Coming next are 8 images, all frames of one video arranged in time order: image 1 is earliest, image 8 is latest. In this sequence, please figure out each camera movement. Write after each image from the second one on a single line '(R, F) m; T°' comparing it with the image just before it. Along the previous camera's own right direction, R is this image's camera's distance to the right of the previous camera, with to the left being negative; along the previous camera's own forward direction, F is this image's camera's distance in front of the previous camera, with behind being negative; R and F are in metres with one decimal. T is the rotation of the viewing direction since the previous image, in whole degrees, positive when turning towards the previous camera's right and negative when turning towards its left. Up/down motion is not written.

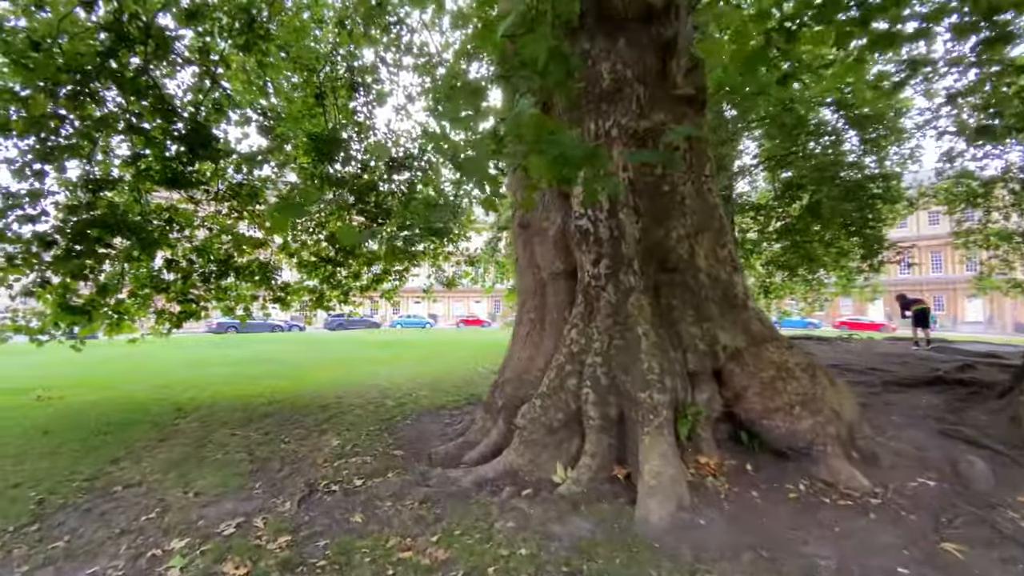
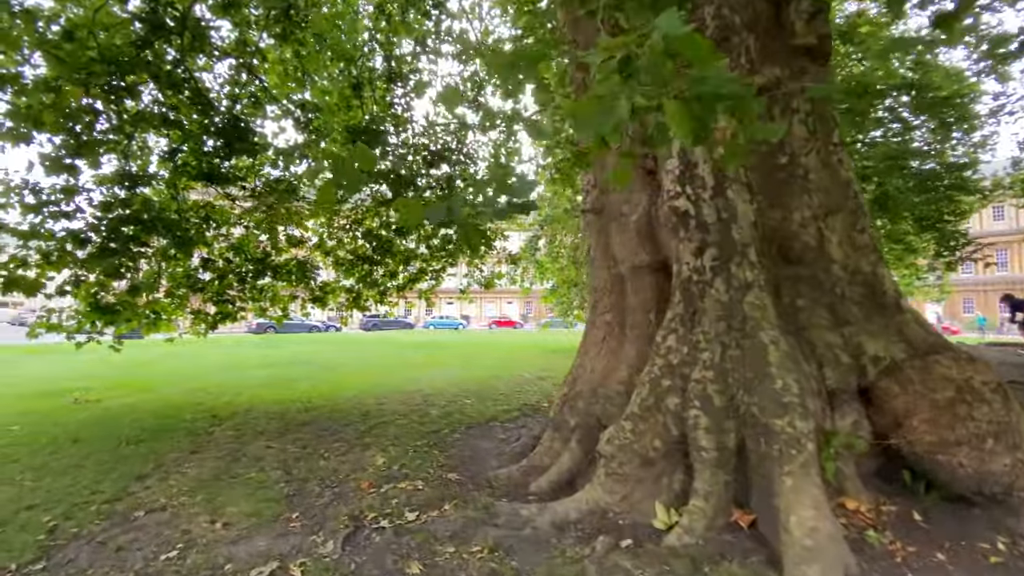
(-0.5, +0.9) m; -4°
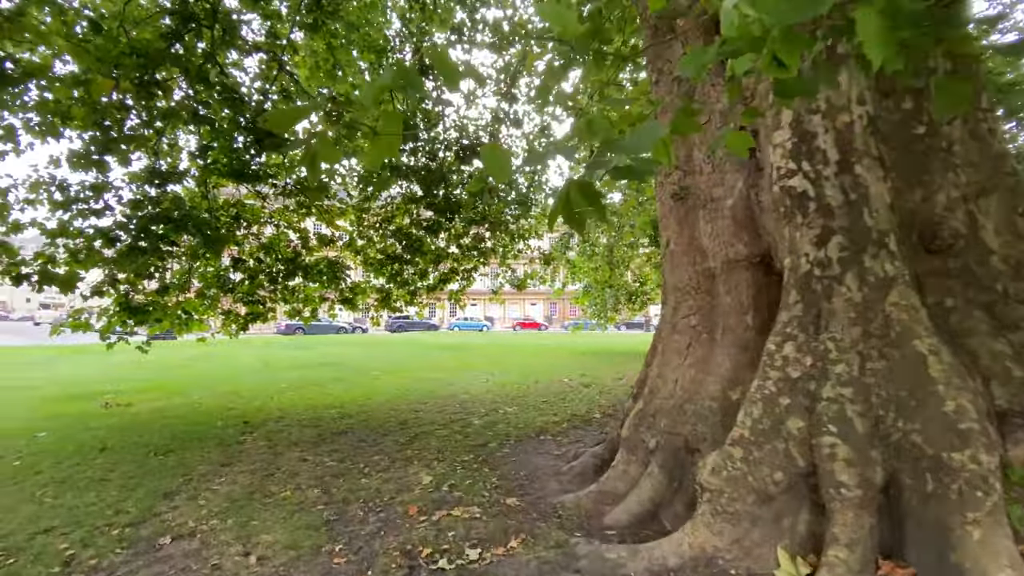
(-0.5, +0.6) m; -3°
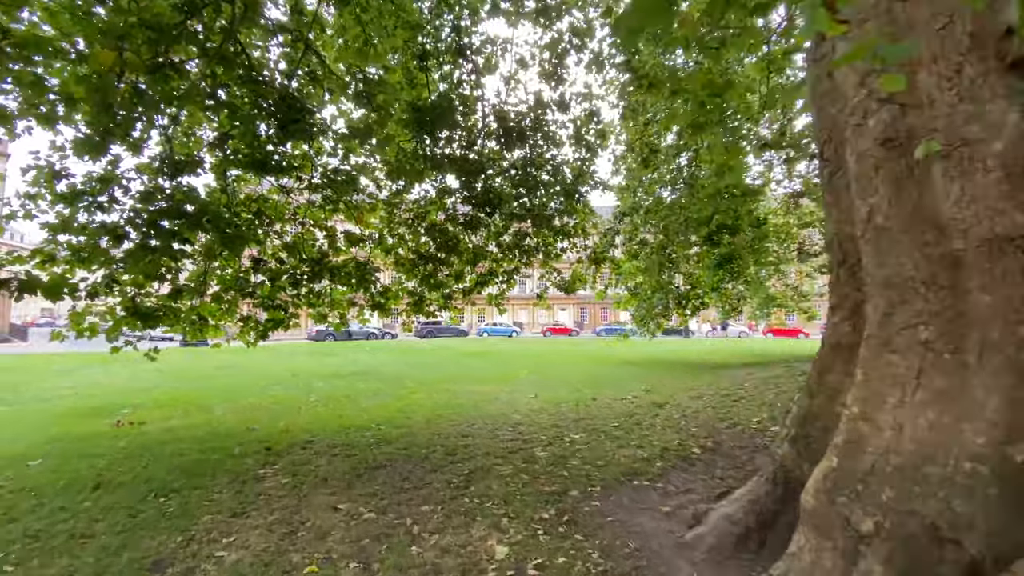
(-0.6, +1.3) m; -3°
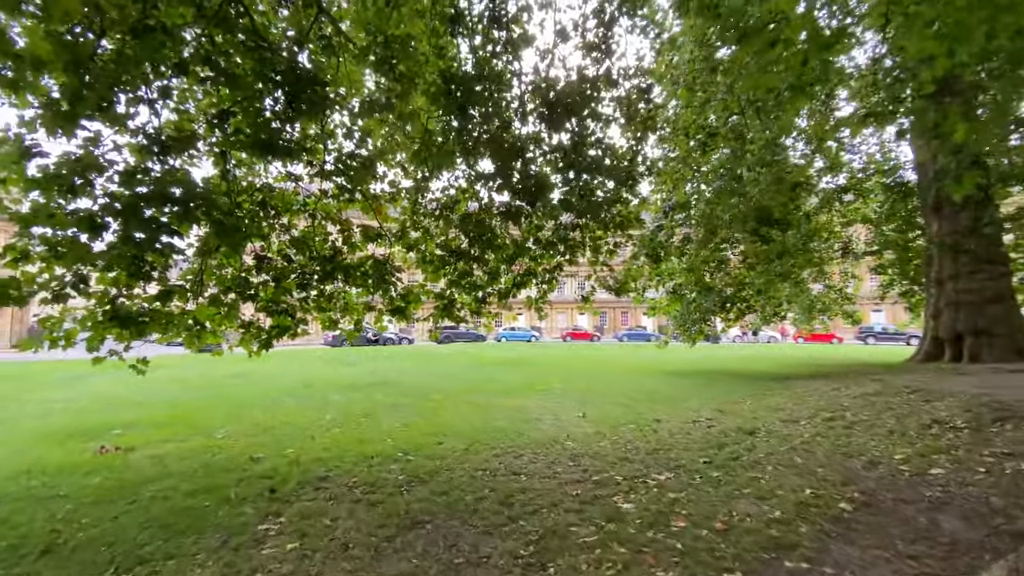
(-0.6, +1.4) m; -1°
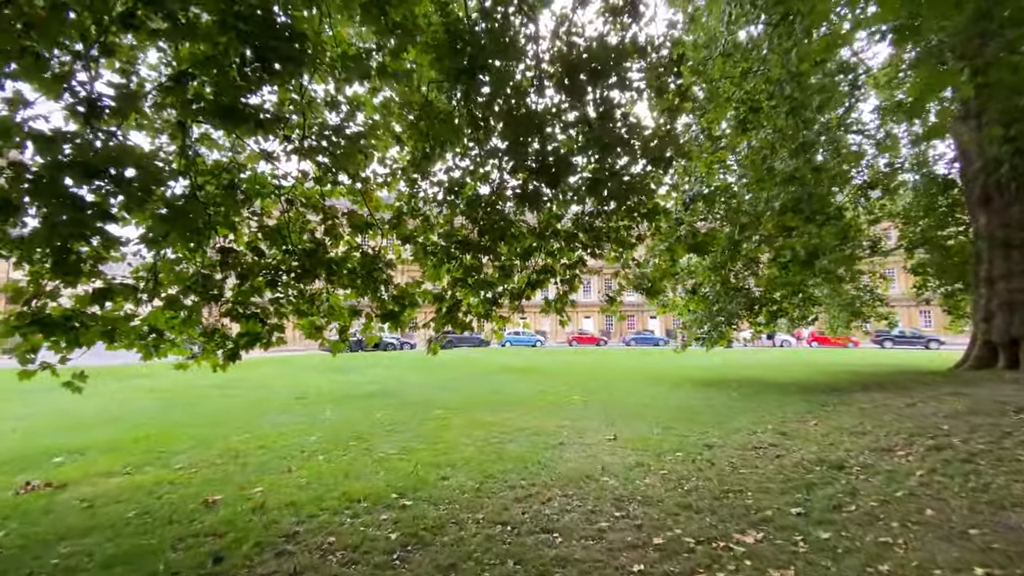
(-0.2, +1.3) m; 0°
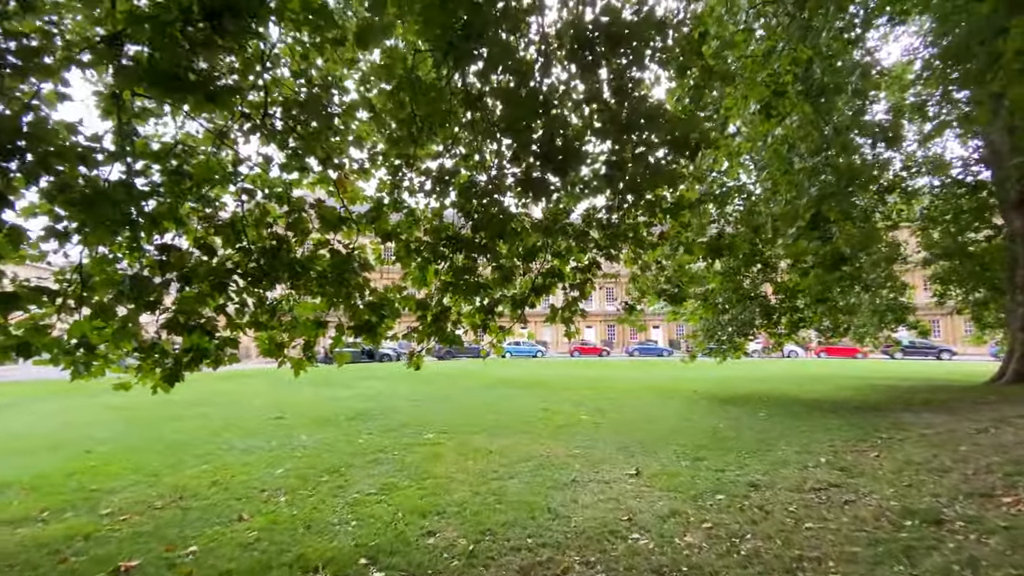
(0.0, +1.1) m; 0°
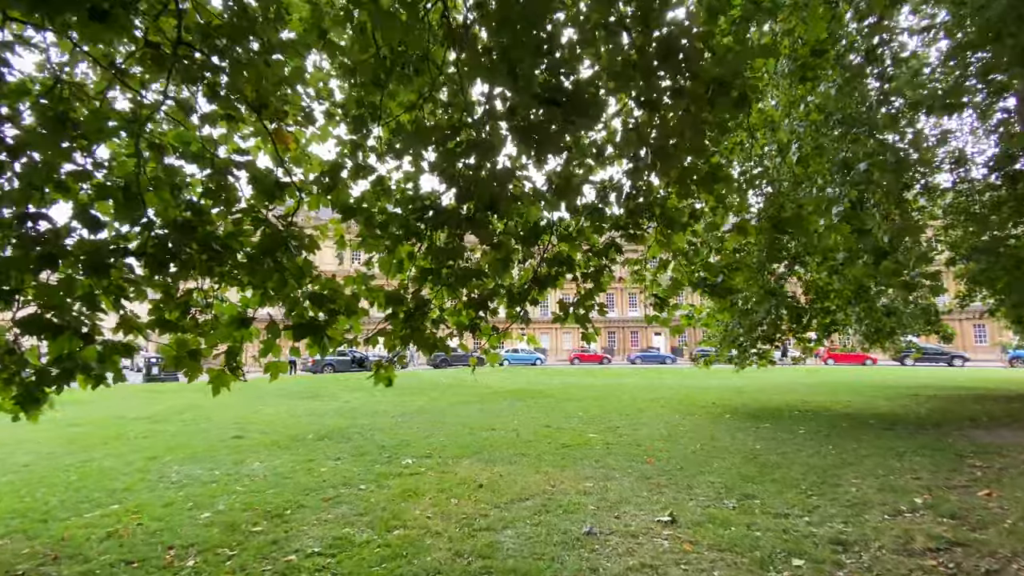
(0.0, +1.4) m; 0°
